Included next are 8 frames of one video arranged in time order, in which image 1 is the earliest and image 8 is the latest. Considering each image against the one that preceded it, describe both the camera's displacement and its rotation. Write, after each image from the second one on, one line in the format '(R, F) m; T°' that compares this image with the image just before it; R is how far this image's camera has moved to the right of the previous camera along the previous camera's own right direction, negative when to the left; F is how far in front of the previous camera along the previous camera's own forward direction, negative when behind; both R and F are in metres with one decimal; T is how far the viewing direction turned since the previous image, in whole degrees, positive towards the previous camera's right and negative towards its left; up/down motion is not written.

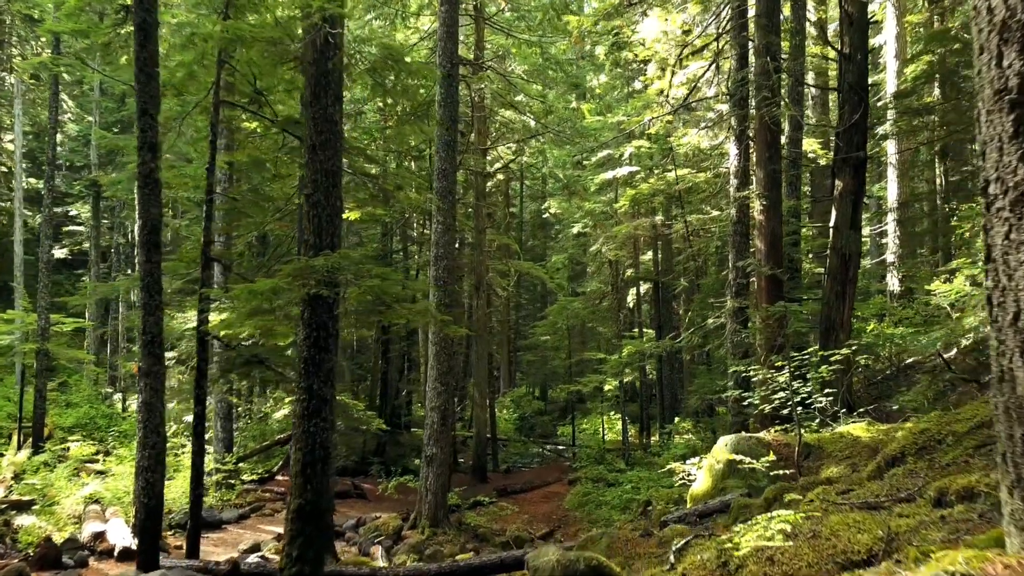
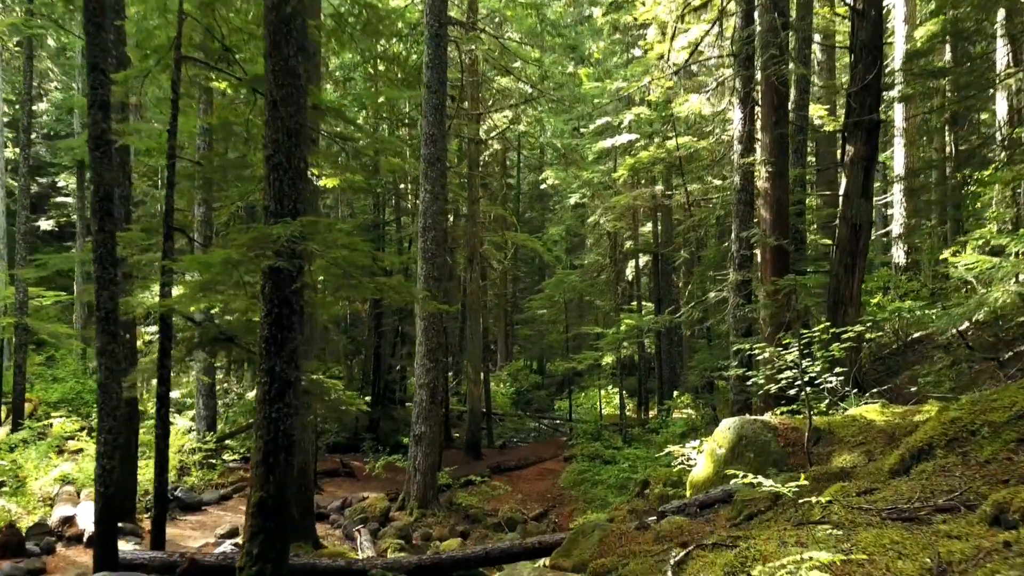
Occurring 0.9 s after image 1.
(+0.1, +0.5) m; 0°
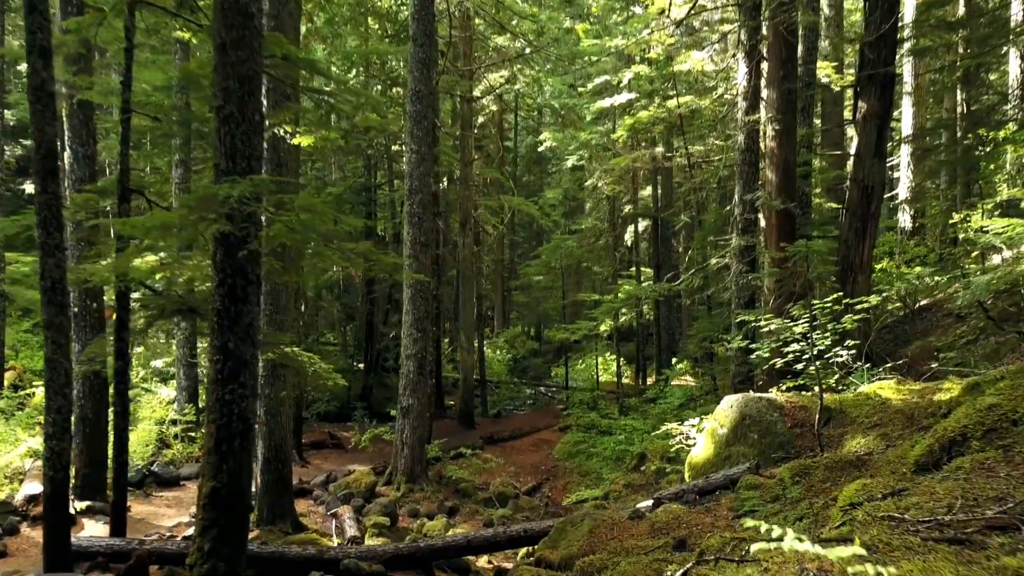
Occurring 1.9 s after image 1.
(+0.1, +0.5) m; 0°
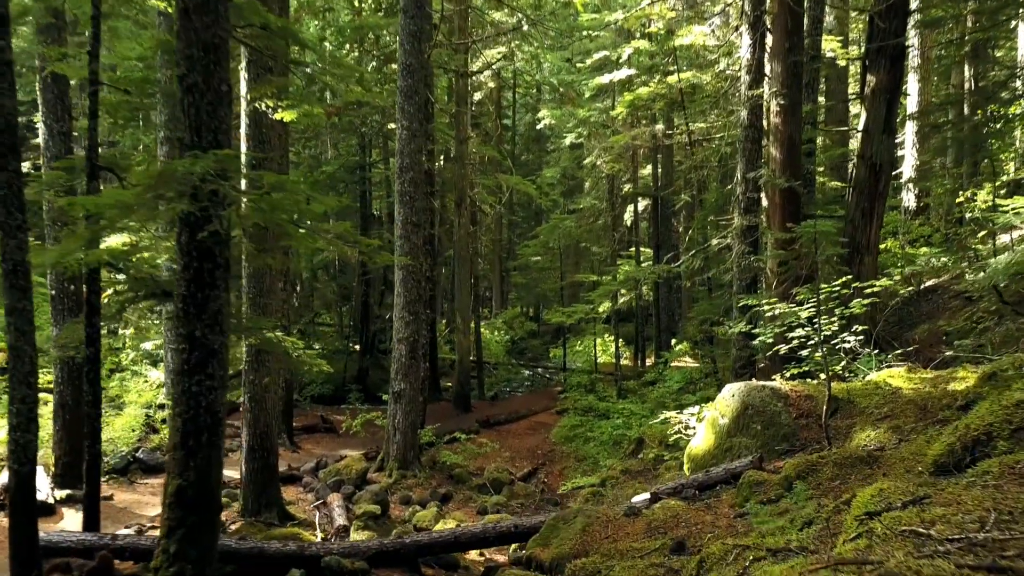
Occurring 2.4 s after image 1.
(+0.1, +0.3) m; 0°
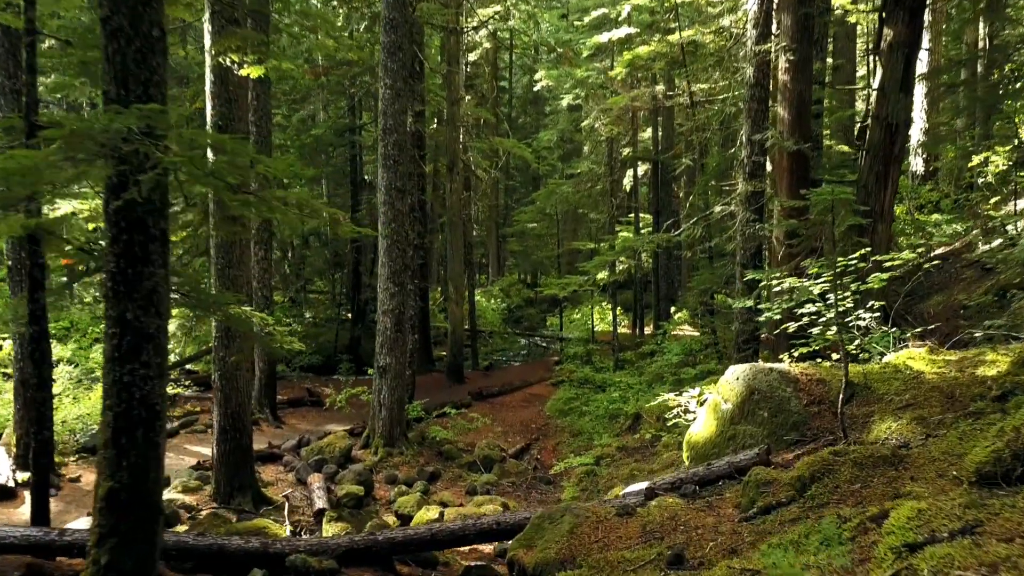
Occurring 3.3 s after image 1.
(+0.1, +0.5) m; 0°
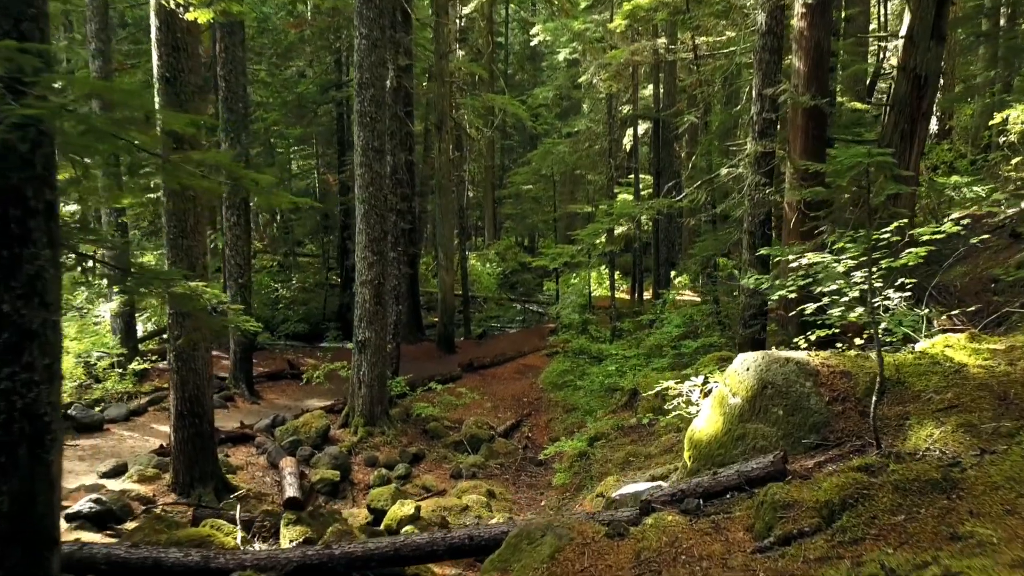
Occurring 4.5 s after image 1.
(+0.1, +0.7) m; 0°
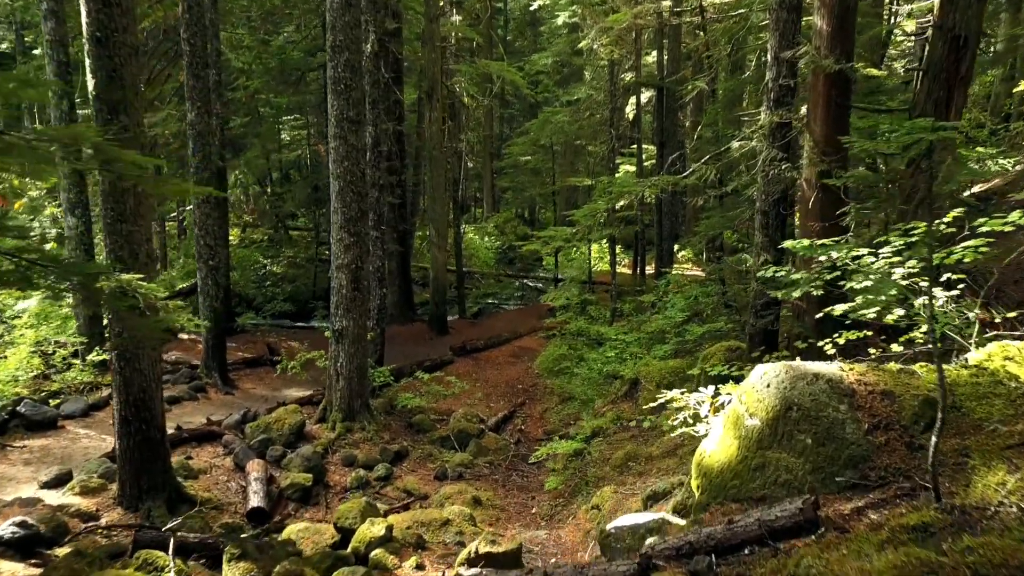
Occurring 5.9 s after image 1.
(+0.1, +0.8) m; 0°
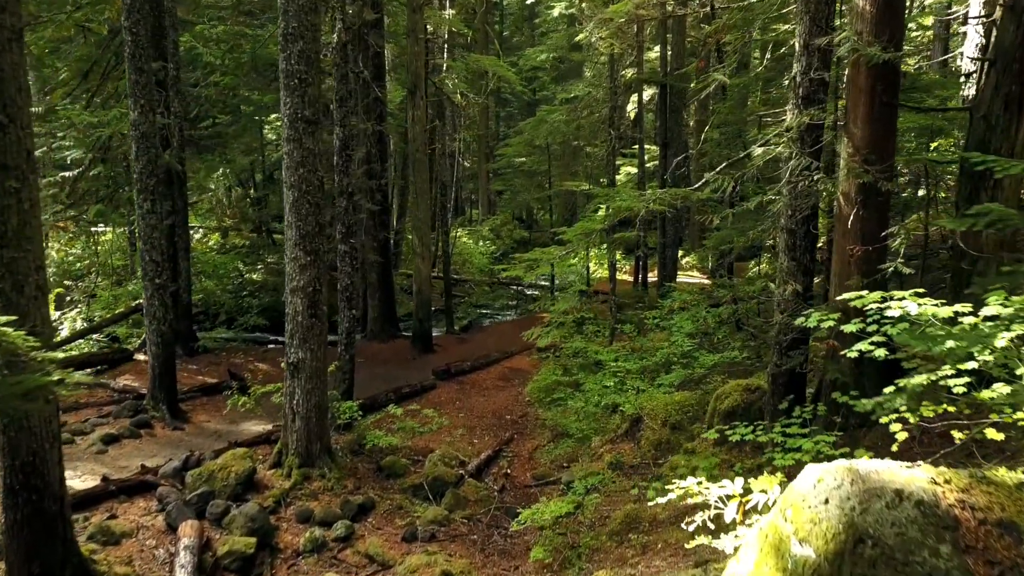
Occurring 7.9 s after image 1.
(+0.2, +1.2) m; 0°
